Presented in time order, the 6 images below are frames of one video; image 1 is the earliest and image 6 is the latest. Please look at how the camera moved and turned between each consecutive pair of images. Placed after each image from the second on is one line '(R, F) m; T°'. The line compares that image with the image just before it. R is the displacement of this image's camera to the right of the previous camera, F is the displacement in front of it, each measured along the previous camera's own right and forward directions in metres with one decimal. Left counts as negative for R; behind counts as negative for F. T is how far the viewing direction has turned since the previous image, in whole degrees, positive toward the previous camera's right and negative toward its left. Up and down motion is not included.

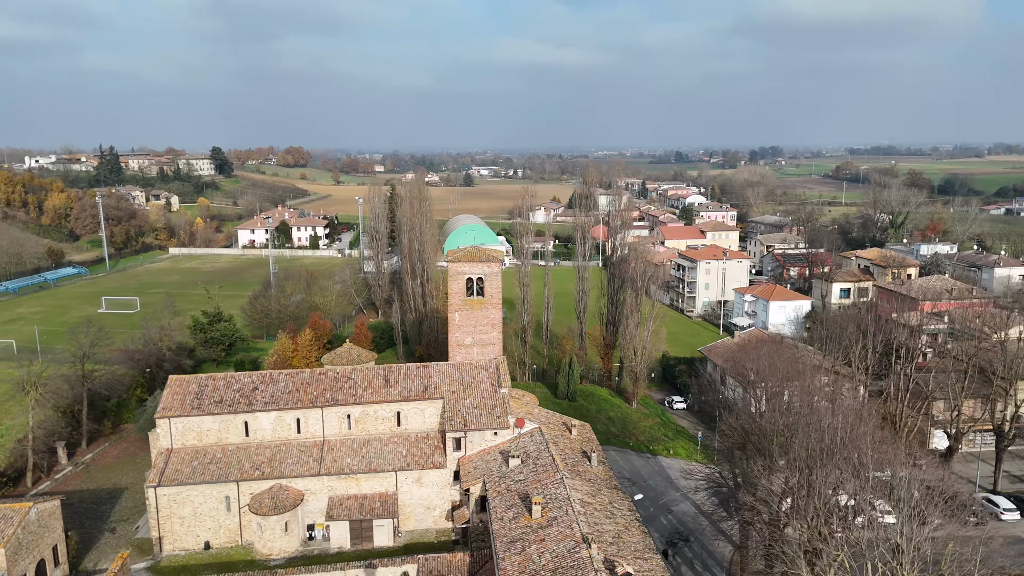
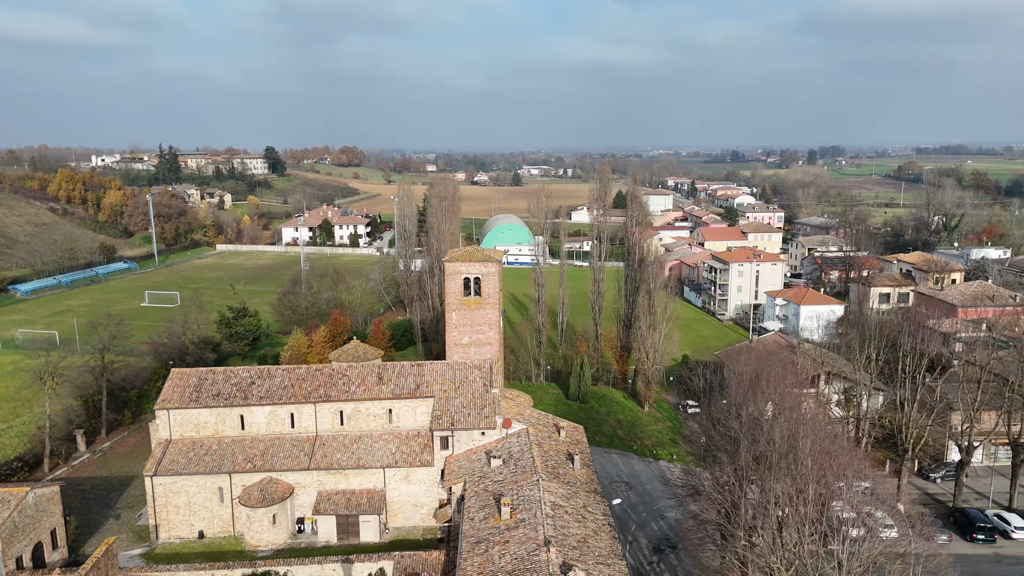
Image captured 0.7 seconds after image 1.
(+1.9, +0.1) m; -4°
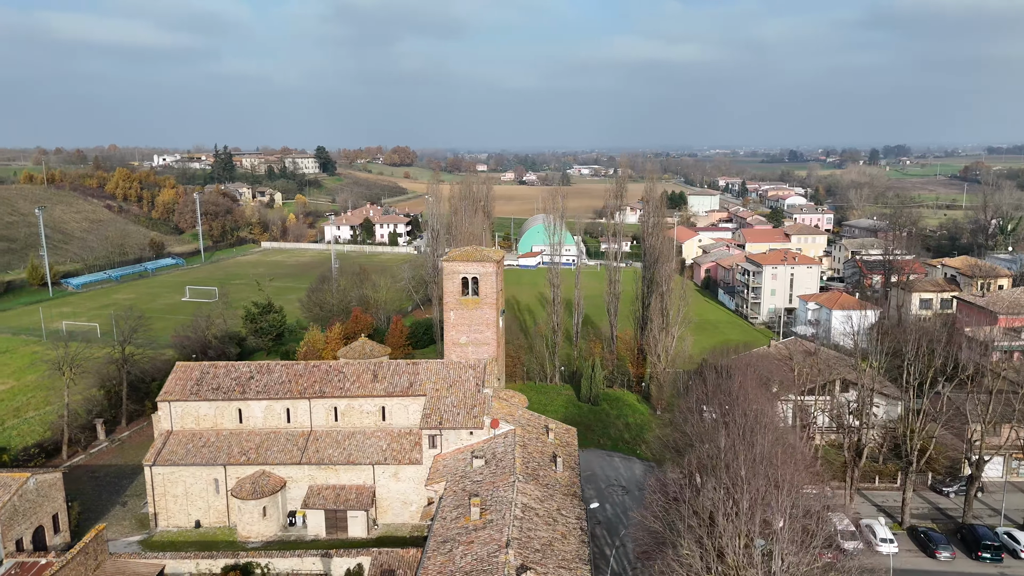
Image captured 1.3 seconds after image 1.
(+1.8, +0.1) m; -4°
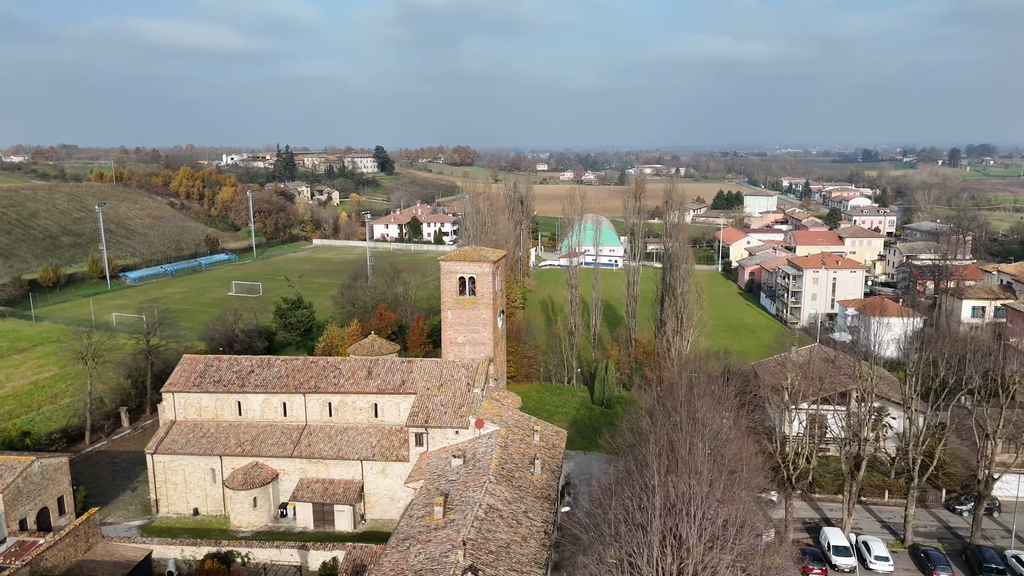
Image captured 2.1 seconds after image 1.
(+2.2, +0.1) m; -5°
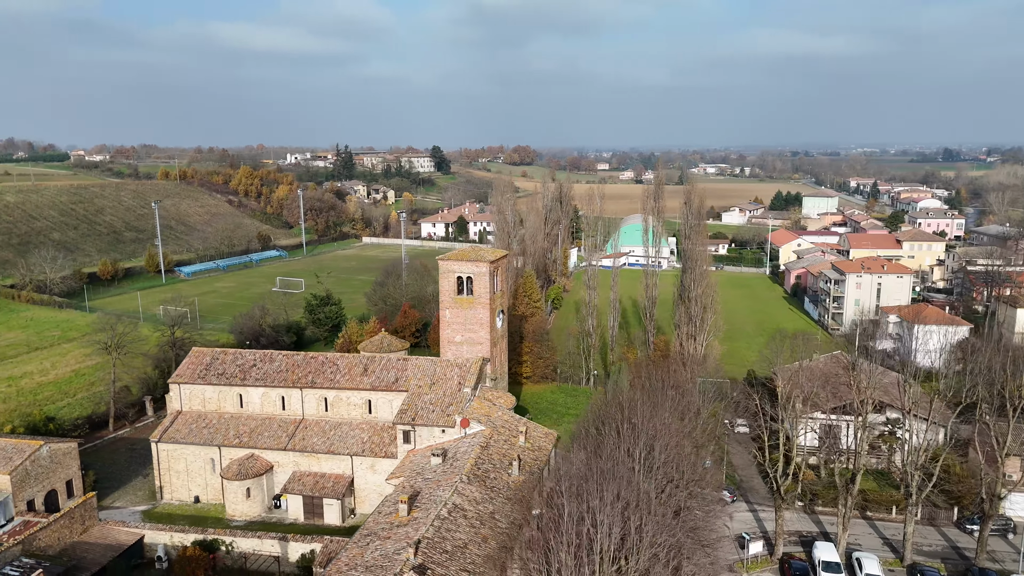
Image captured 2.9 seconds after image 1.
(+2.2, +0.2) m; -5°
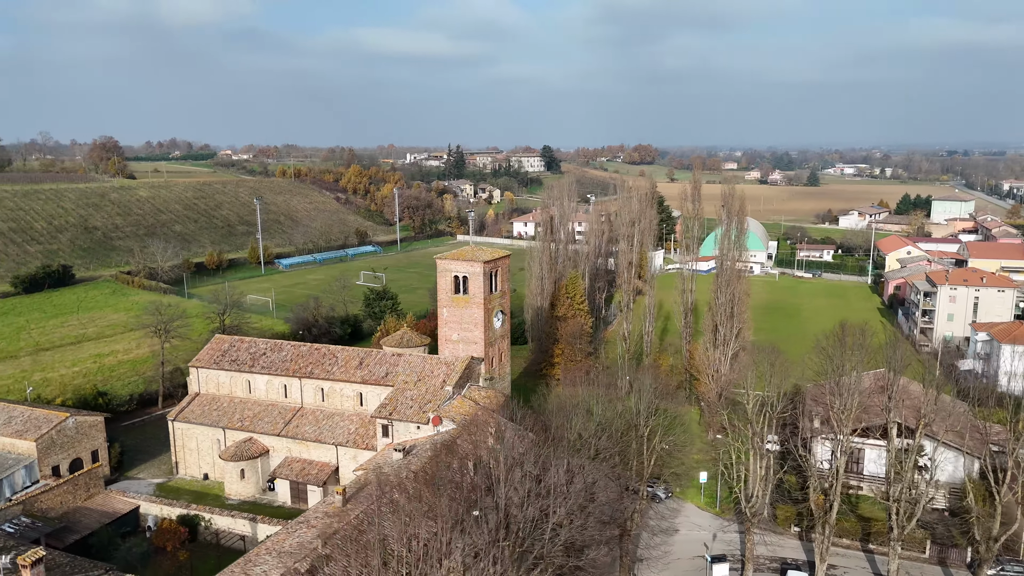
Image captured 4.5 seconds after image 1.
(+4.3, +0.4) m; -9°
